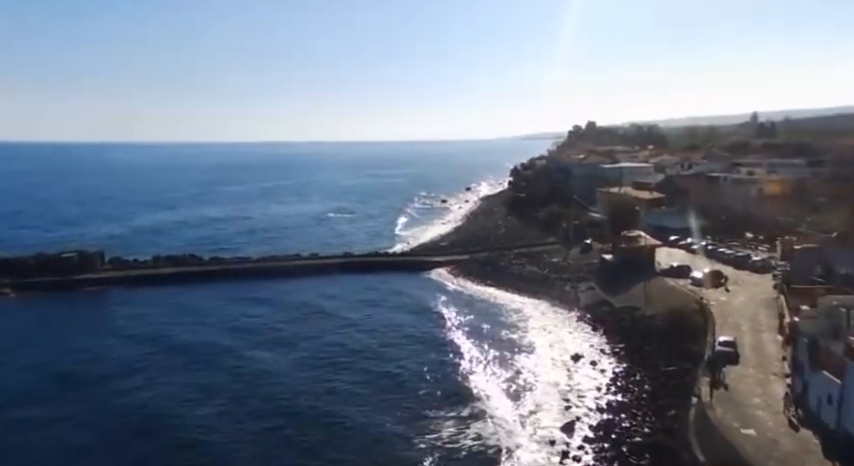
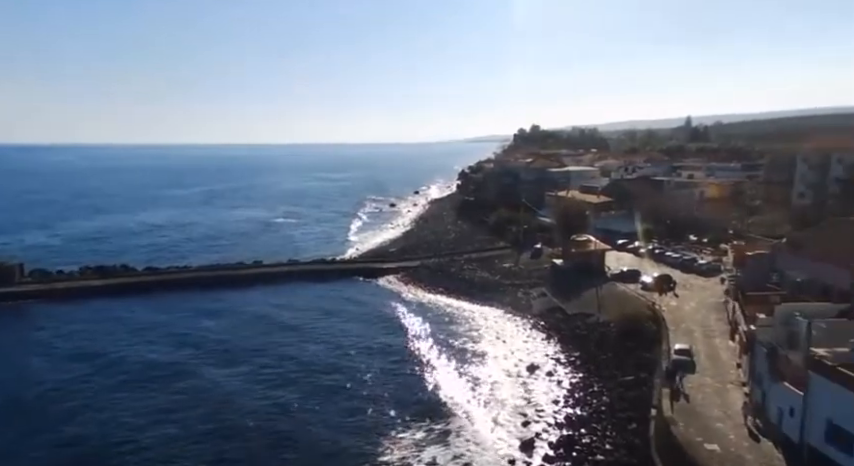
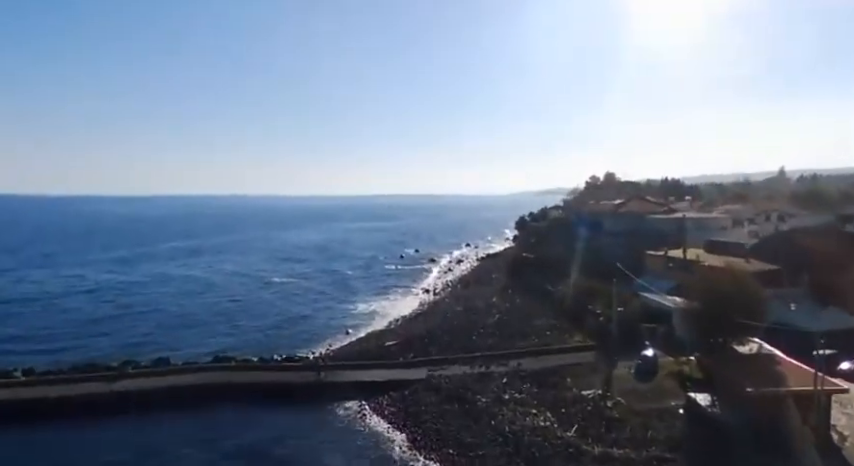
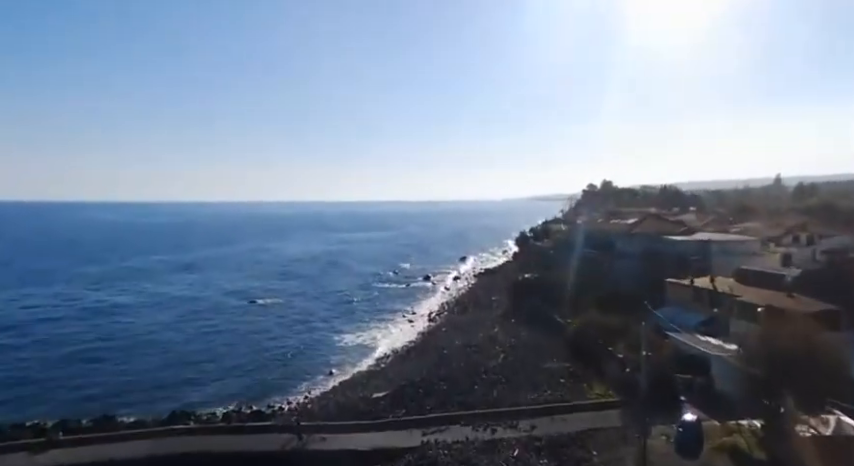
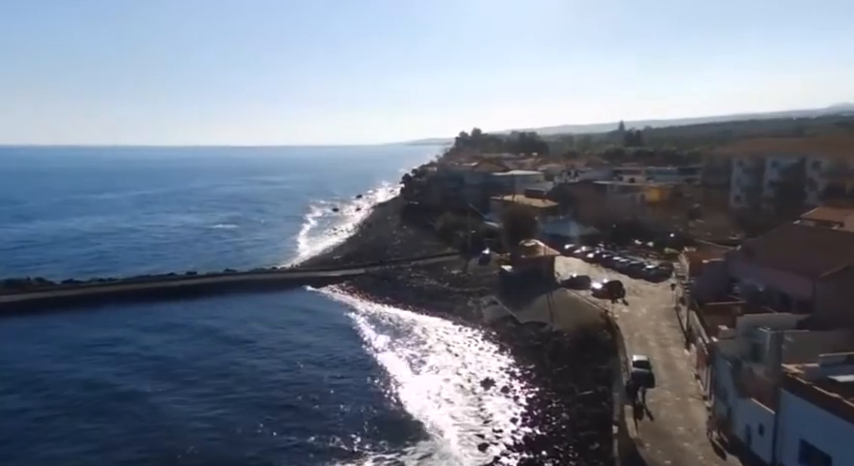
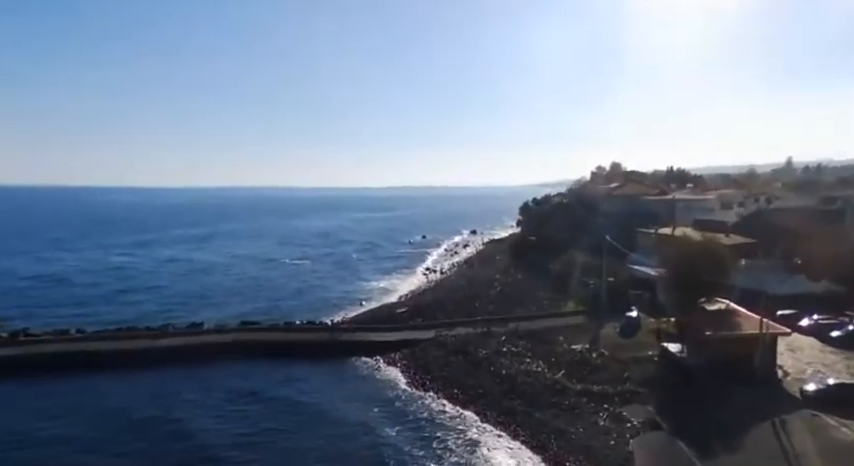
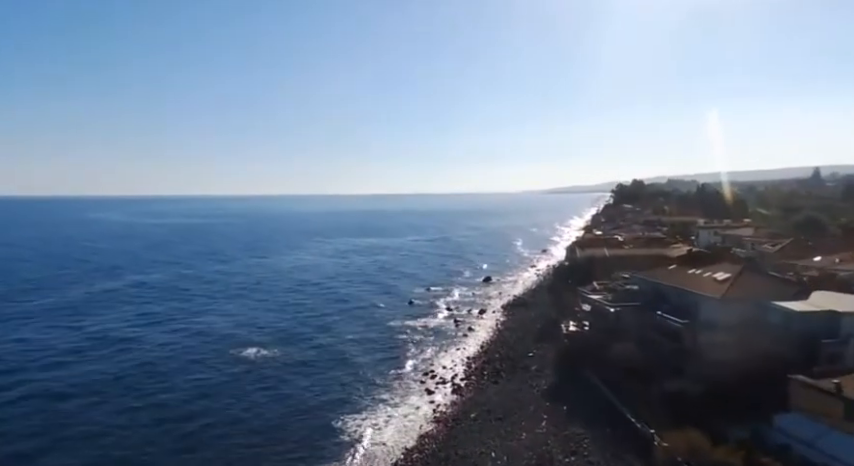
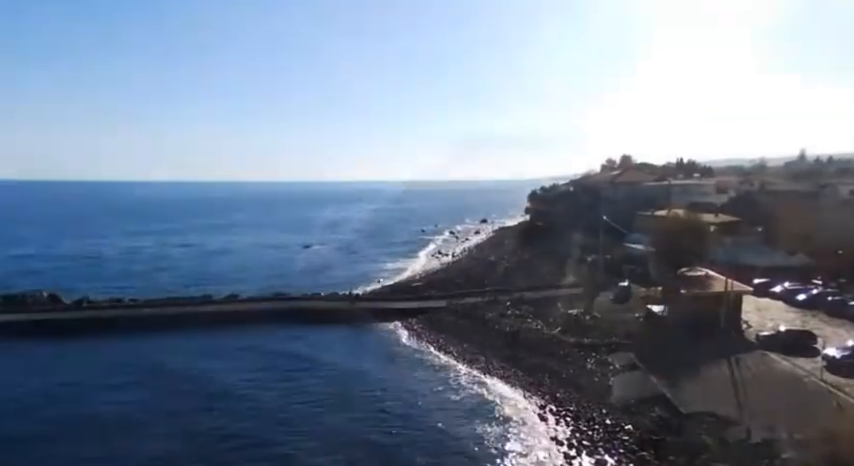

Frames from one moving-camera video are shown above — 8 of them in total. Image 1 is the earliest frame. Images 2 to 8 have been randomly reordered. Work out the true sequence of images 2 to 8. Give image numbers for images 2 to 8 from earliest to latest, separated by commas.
2, 5, 8, 6, 3, 4, 7
